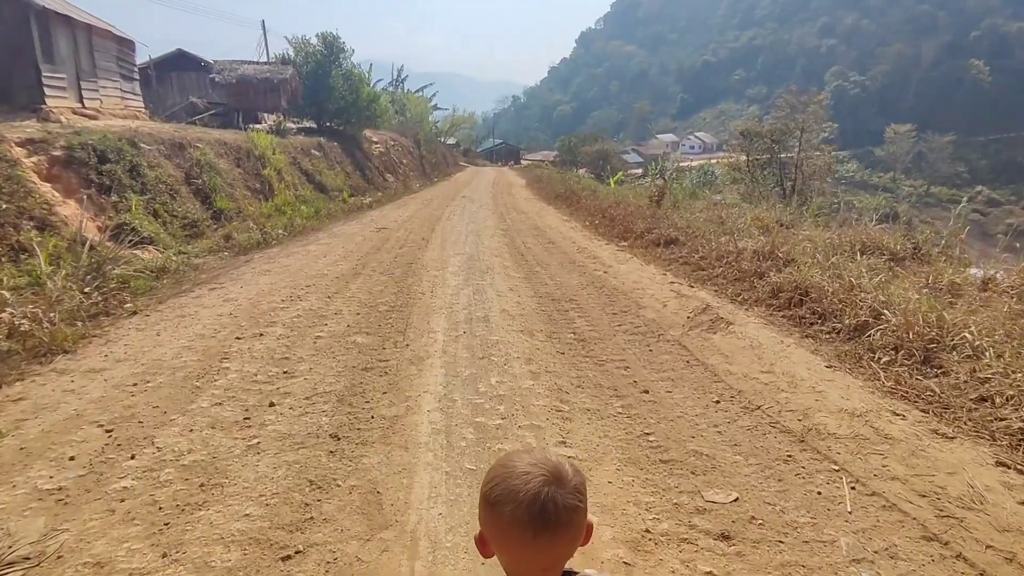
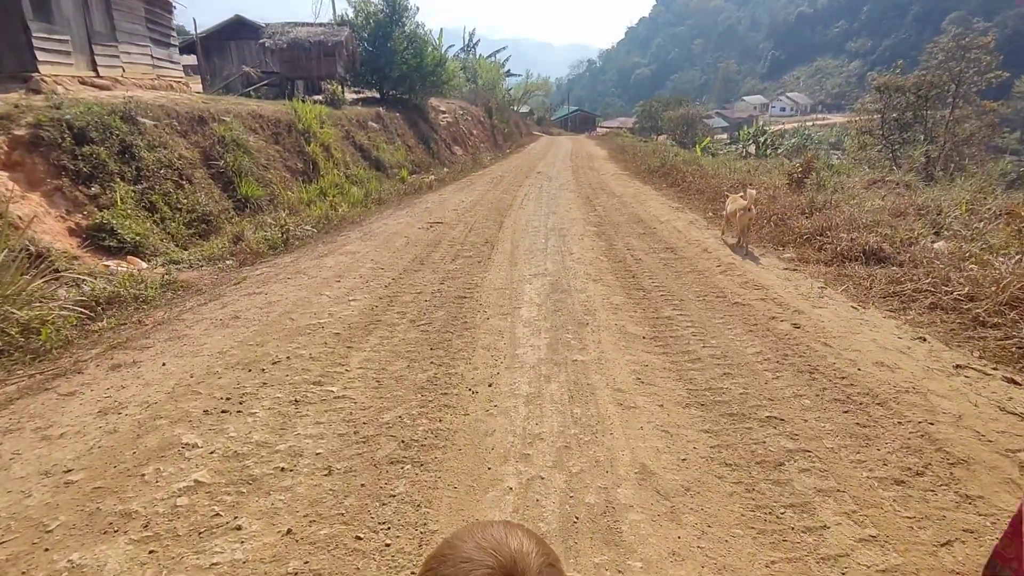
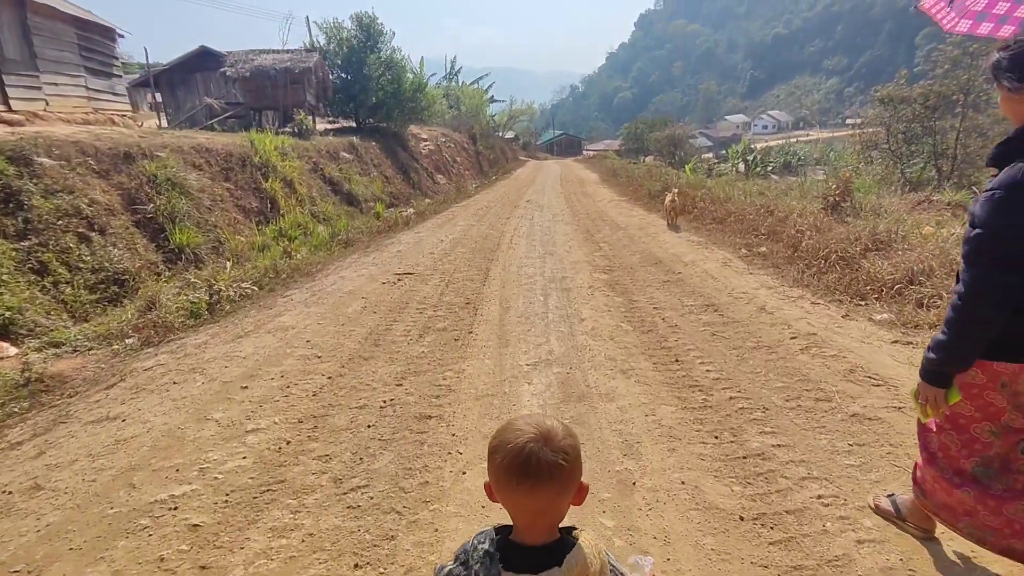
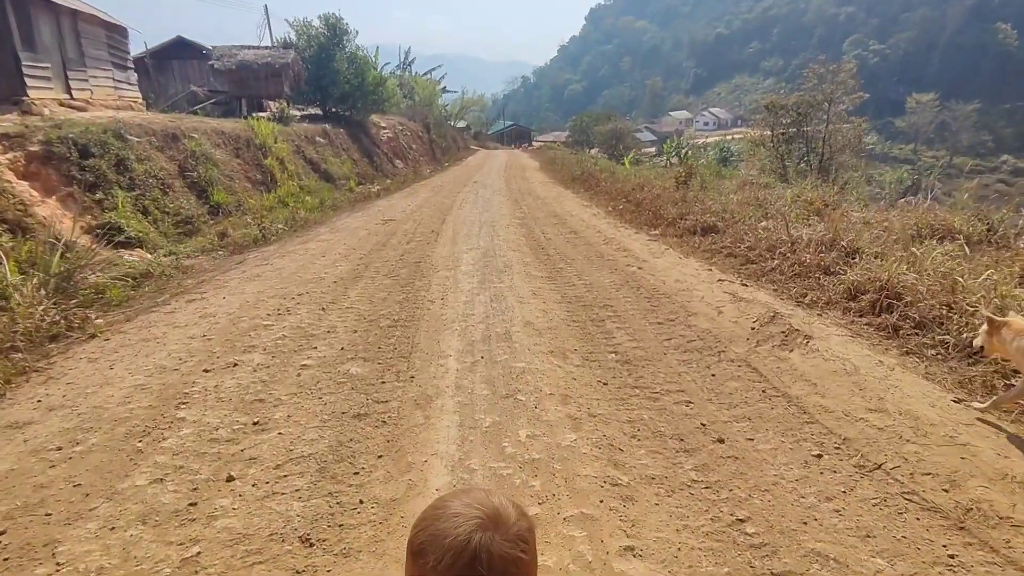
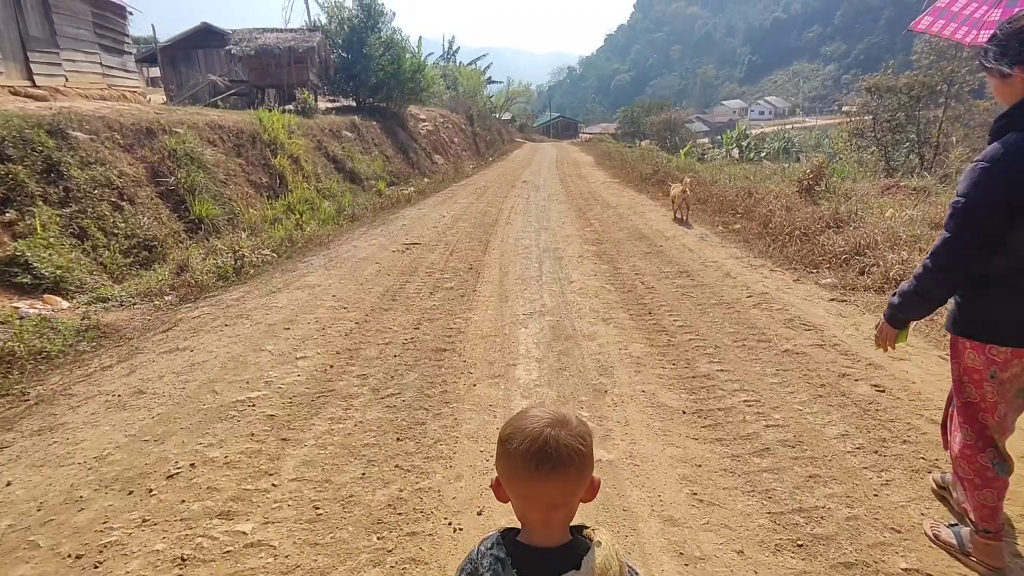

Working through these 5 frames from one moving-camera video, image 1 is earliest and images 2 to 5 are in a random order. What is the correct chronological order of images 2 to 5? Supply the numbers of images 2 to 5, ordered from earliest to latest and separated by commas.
4, 2, 5, 3
